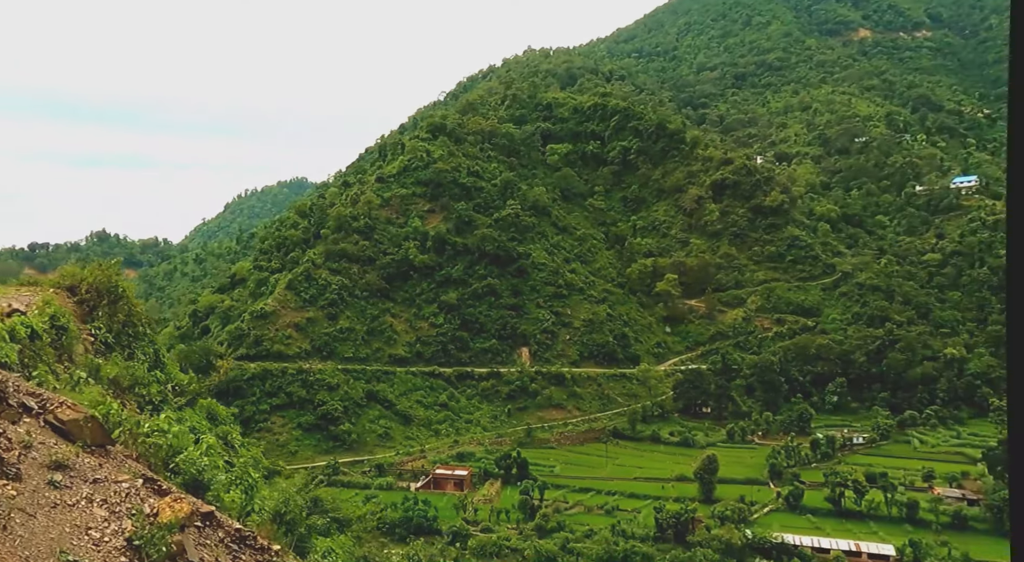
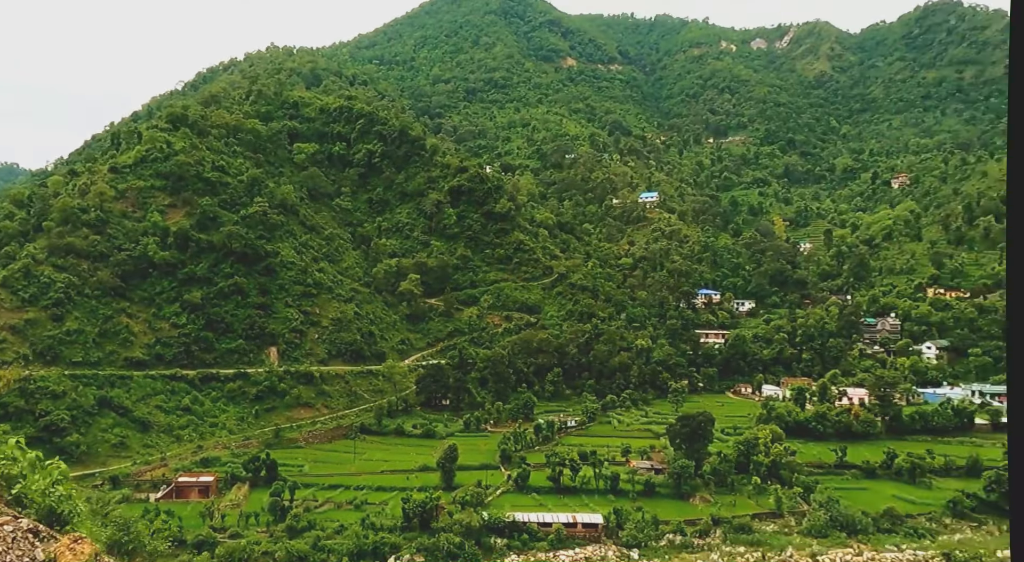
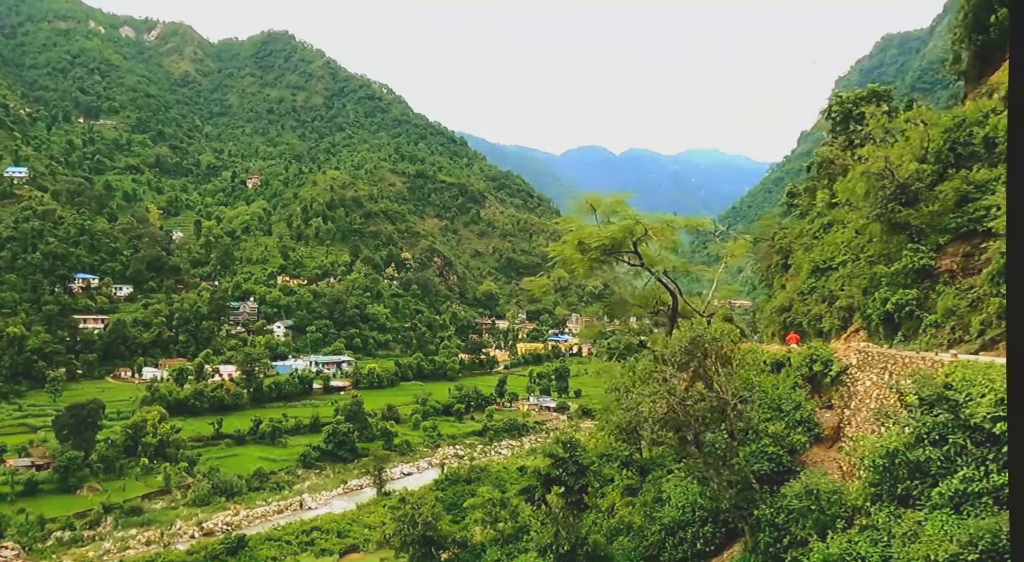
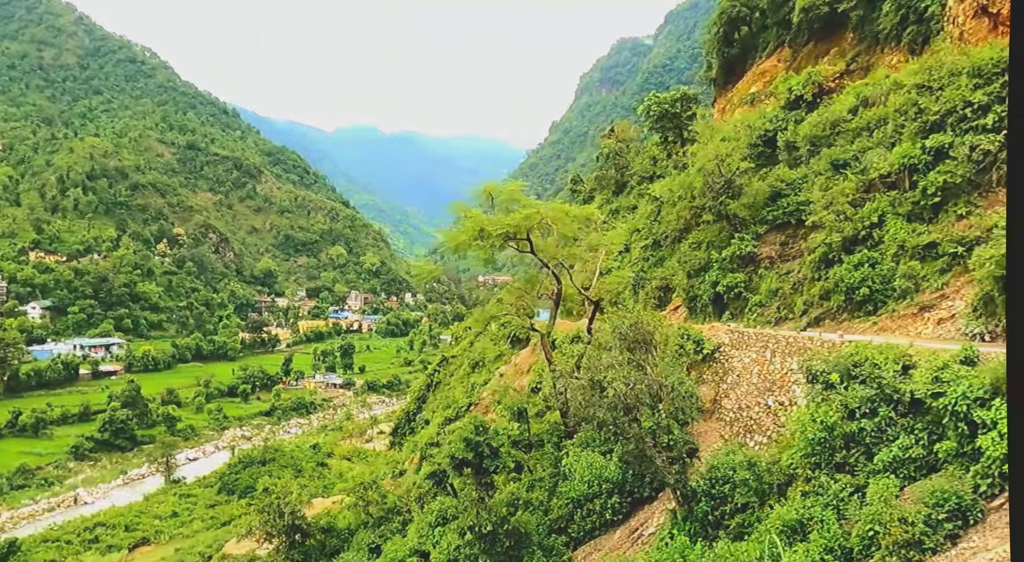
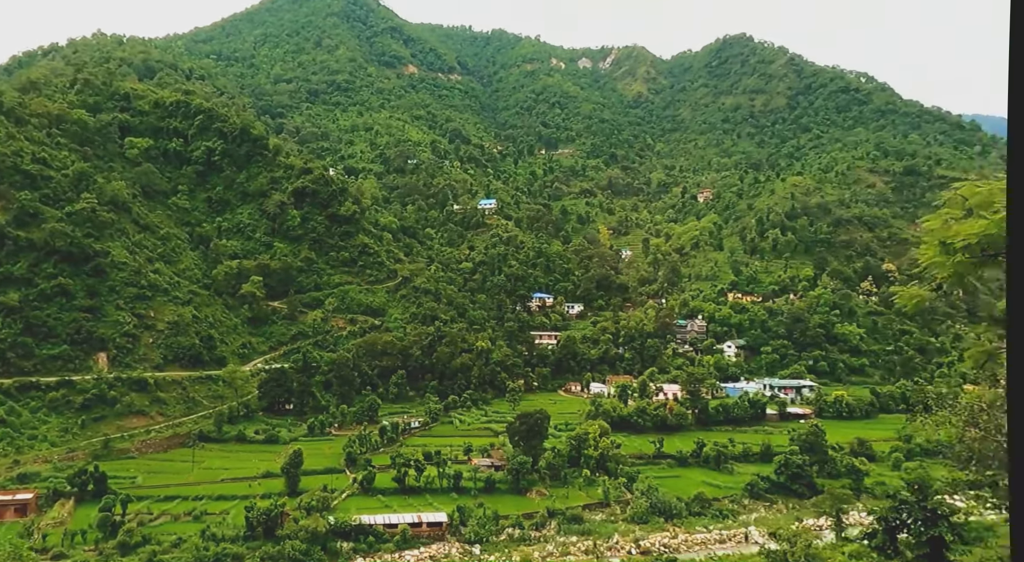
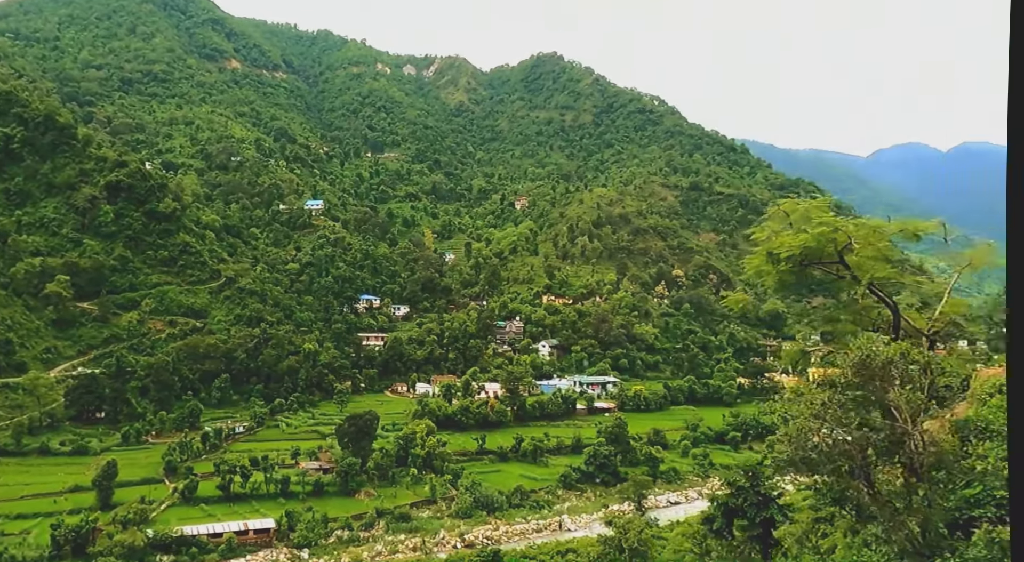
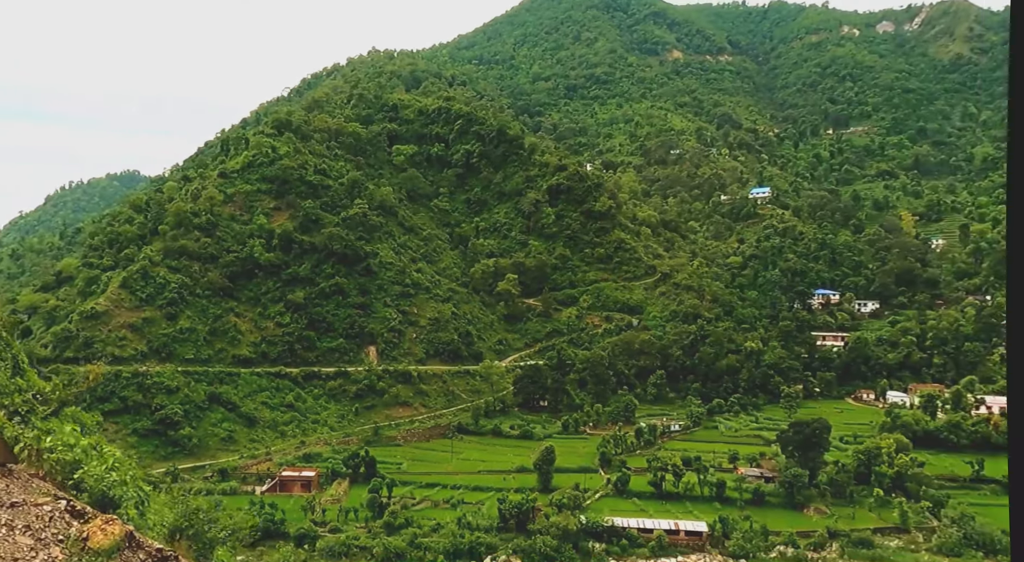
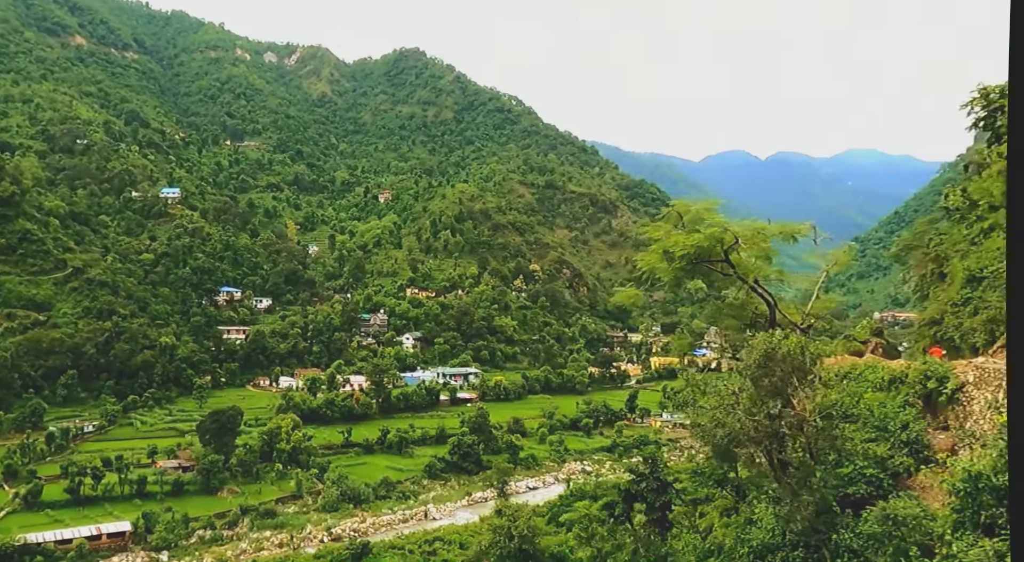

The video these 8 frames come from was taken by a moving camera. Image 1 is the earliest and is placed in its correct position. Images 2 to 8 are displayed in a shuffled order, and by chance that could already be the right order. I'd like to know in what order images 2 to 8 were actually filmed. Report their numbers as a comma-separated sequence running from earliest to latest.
7, 2, 5, 6, 8, 3, 4
